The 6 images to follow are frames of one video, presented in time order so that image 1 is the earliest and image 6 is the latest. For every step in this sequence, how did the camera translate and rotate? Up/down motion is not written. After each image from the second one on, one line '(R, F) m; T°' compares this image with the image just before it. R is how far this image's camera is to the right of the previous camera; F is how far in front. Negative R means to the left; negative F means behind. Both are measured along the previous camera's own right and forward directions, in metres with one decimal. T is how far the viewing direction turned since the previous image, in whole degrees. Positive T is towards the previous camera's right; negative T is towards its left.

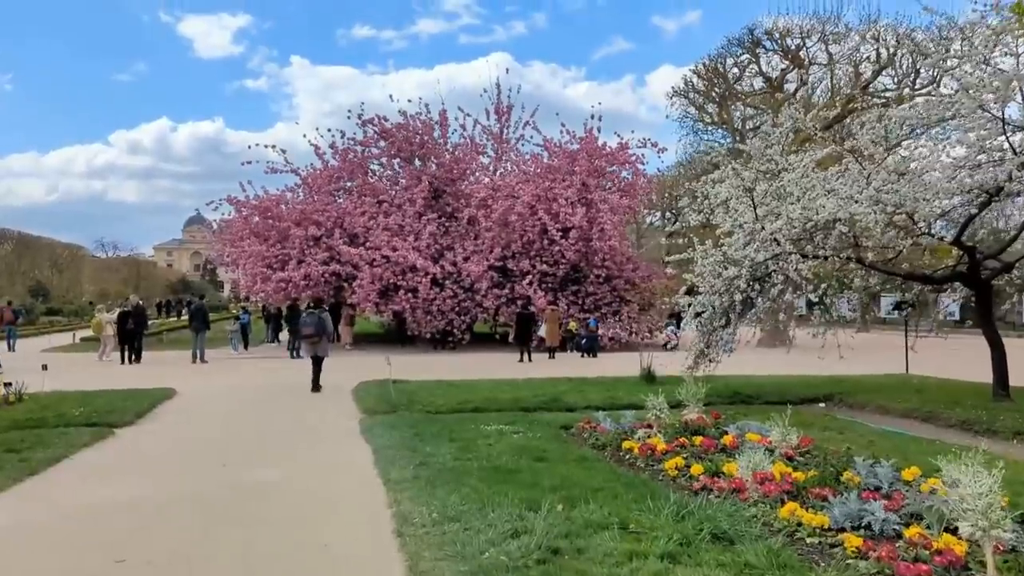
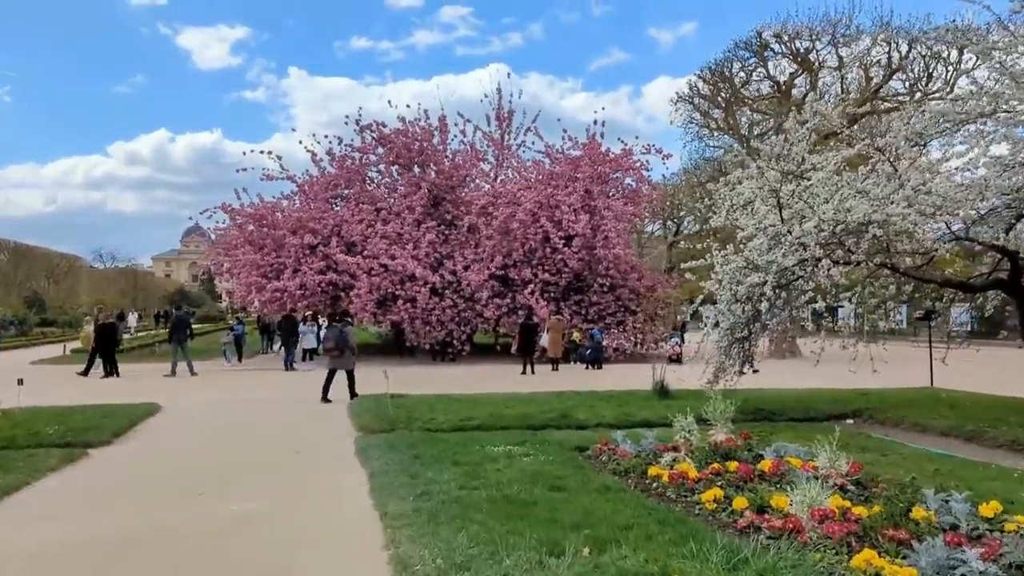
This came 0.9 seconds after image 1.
(-0.1, +0.8) m; 0°
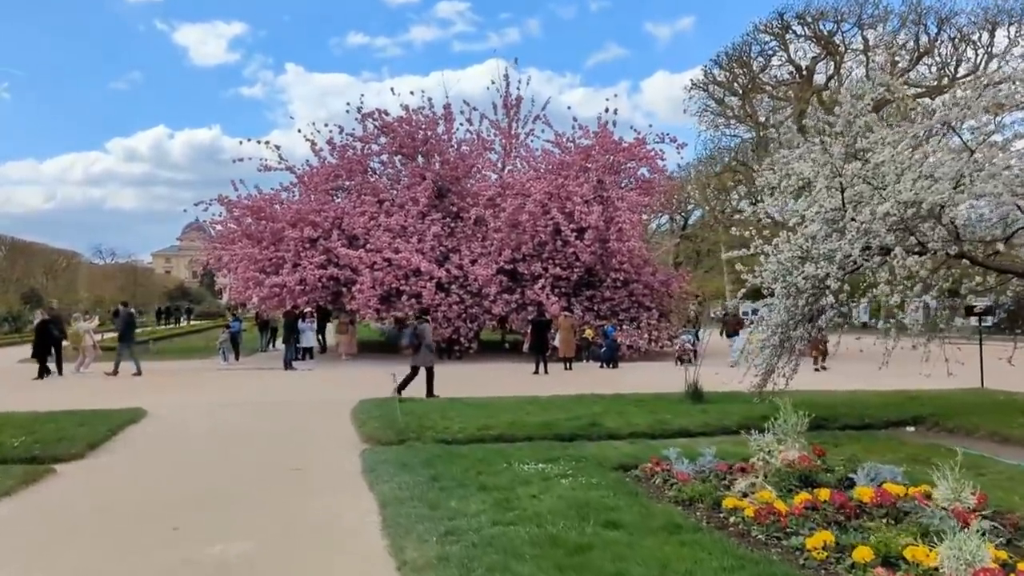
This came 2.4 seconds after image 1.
(-0.3, +1.3) m; 0°
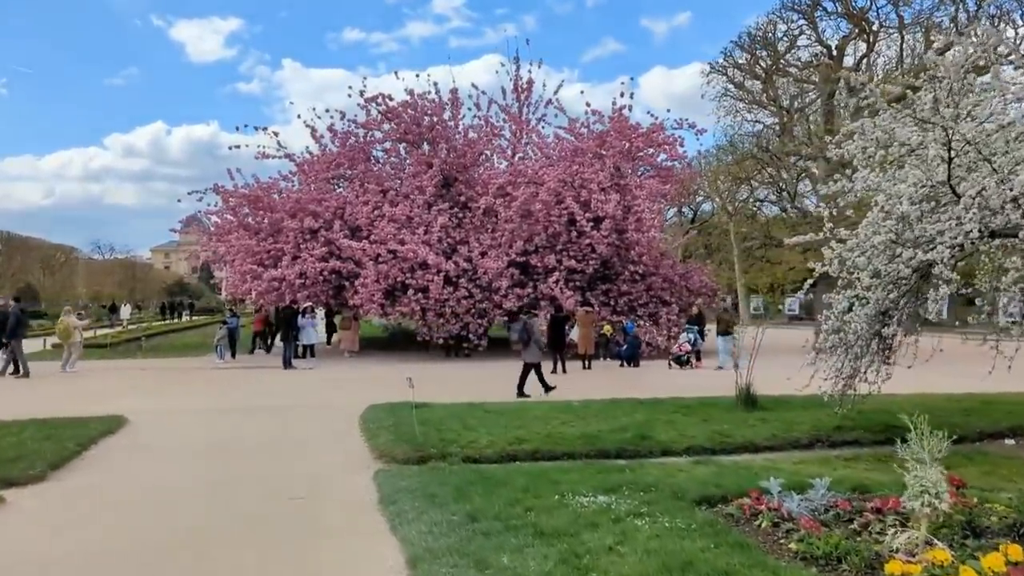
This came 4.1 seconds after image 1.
(-0.4, +1.5) m; 0°
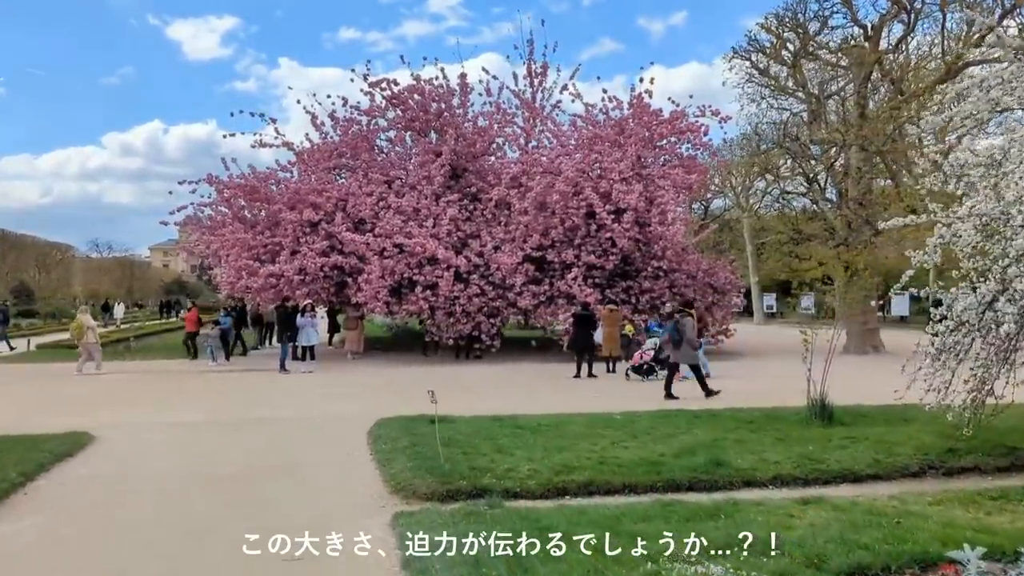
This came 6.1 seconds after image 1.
(-0.4, +1.7) m; 0°
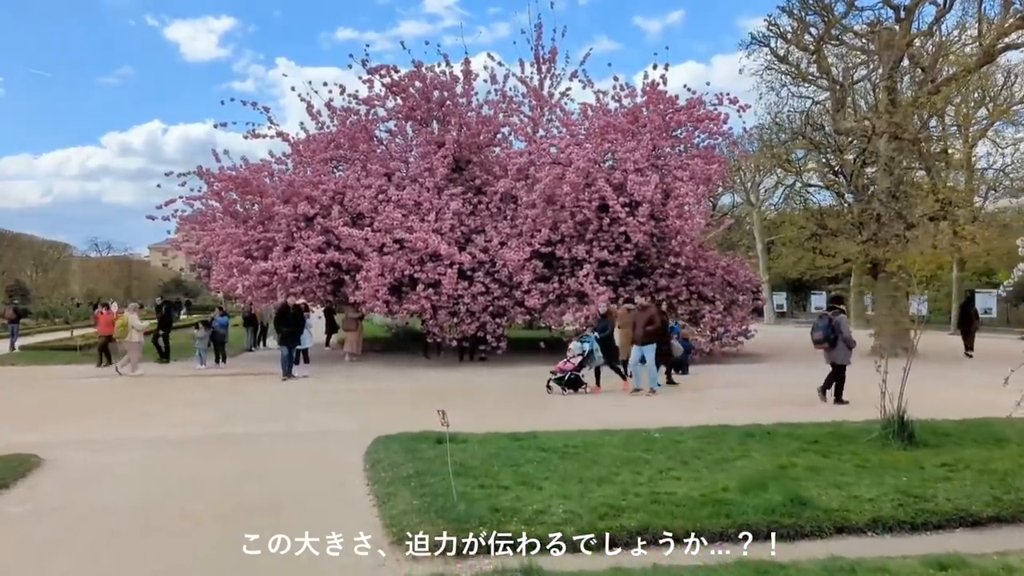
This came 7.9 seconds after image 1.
(-0.2, +1.5) m; 0°
